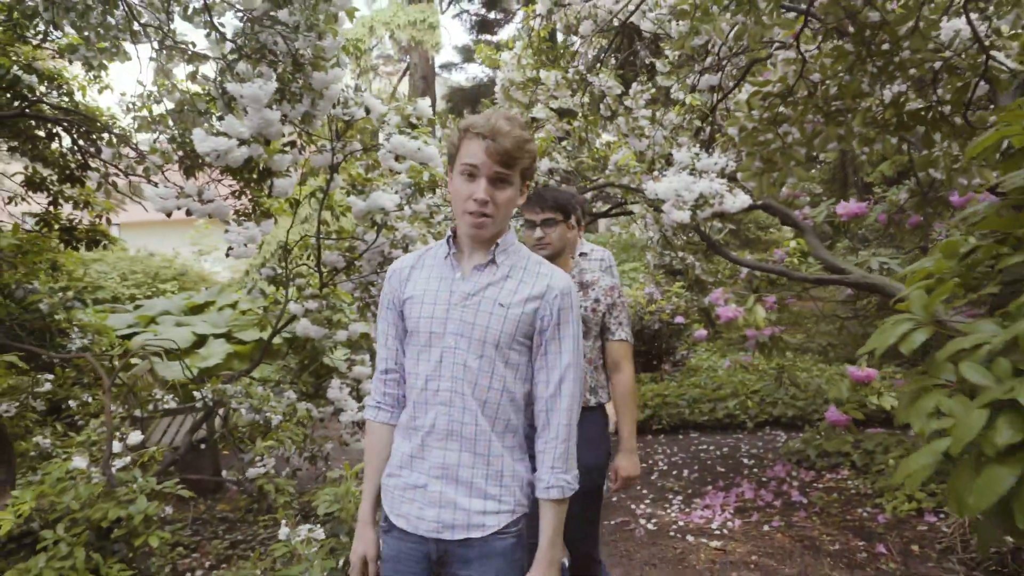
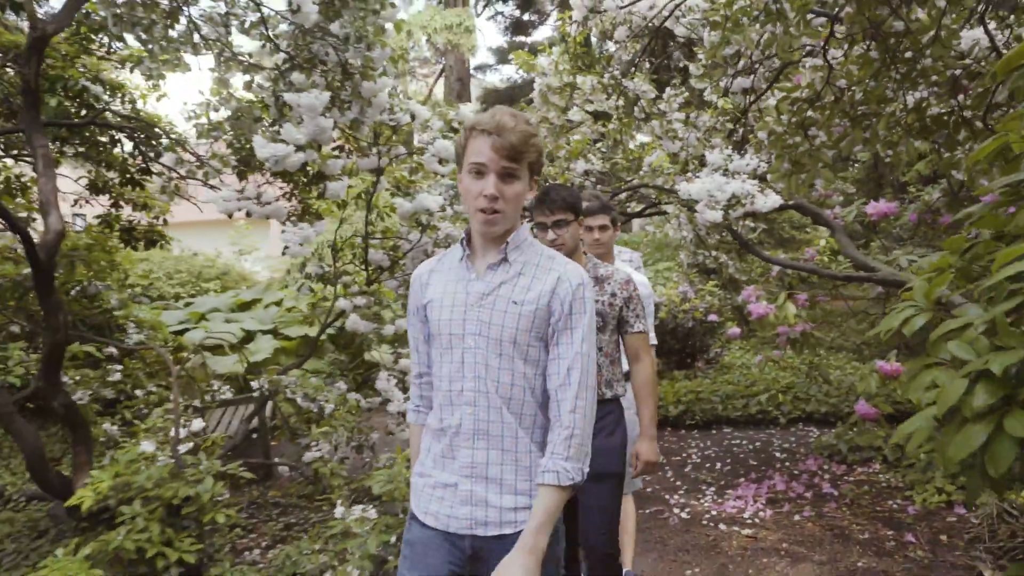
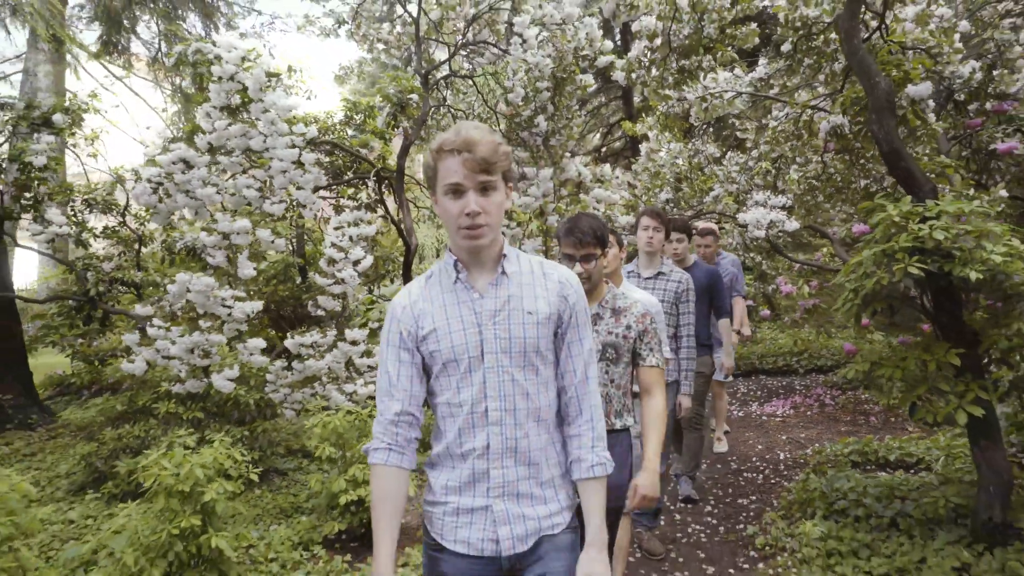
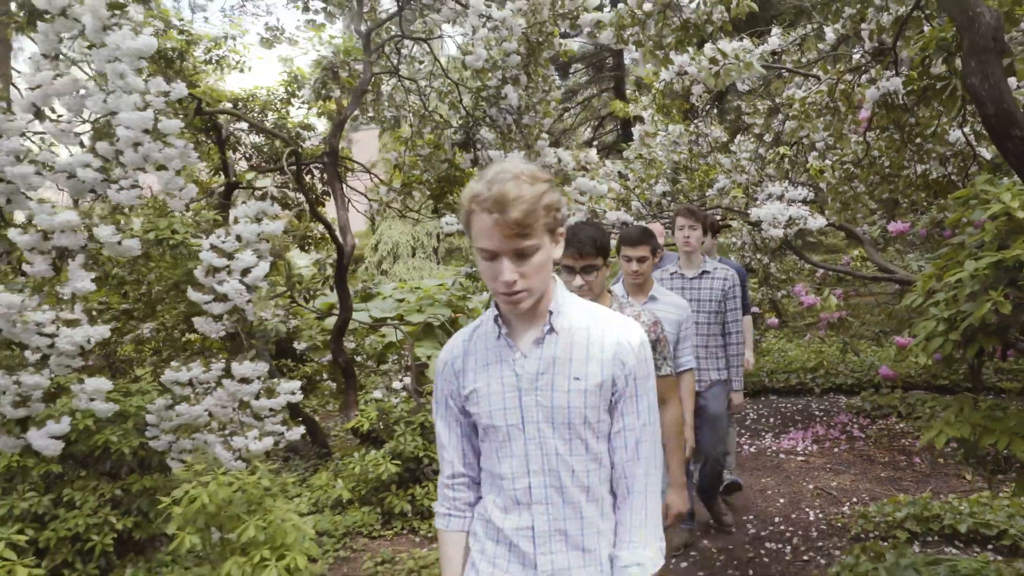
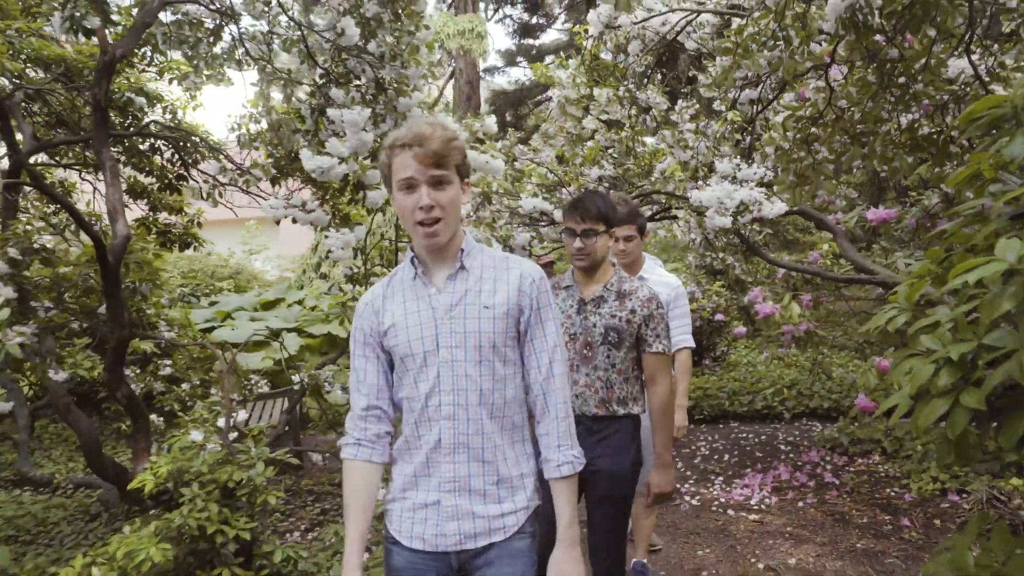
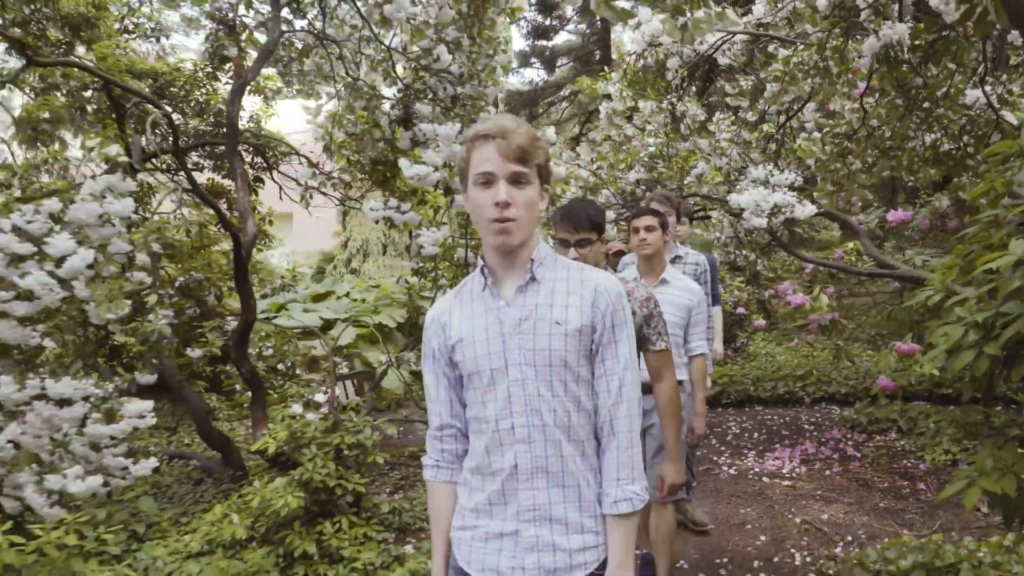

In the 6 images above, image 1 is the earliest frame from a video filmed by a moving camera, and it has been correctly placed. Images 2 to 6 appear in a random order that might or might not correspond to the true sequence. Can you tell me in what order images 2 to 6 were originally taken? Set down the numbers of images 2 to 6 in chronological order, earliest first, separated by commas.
2, 5, 6, 4, 3
